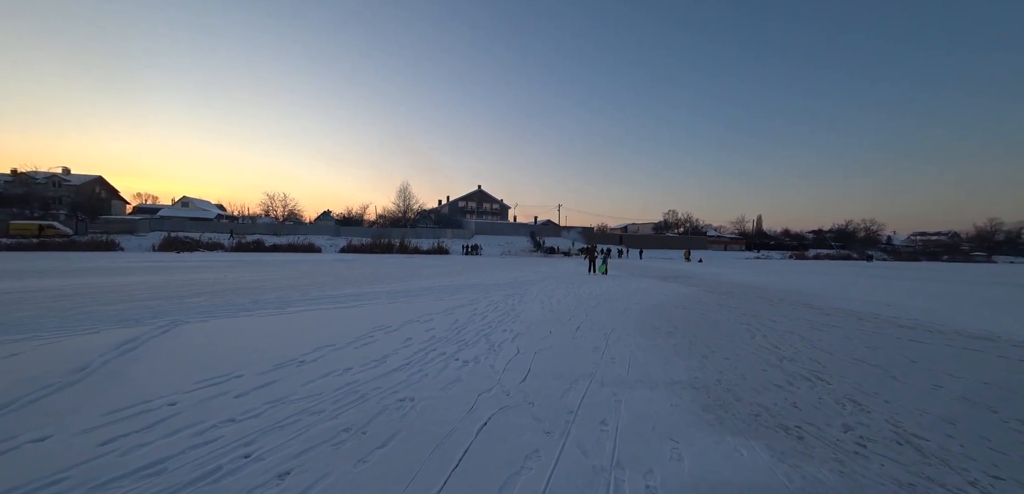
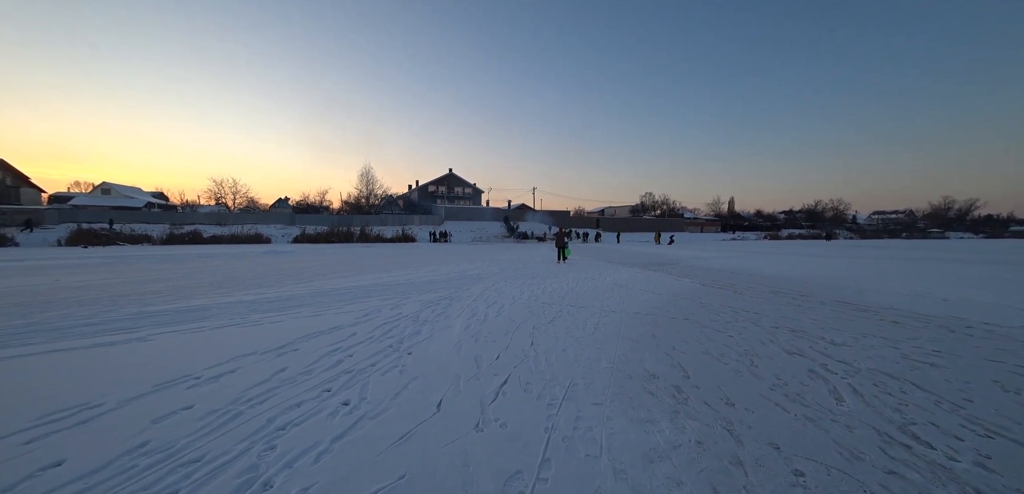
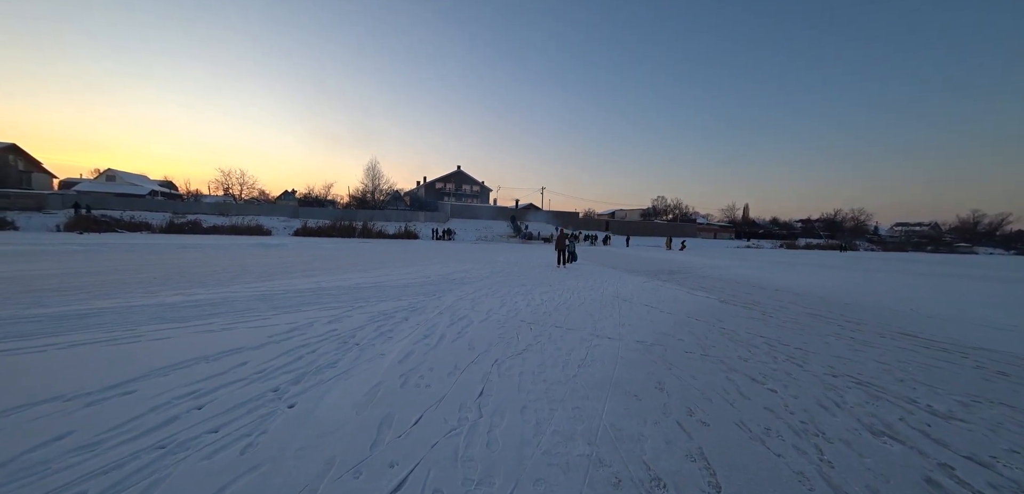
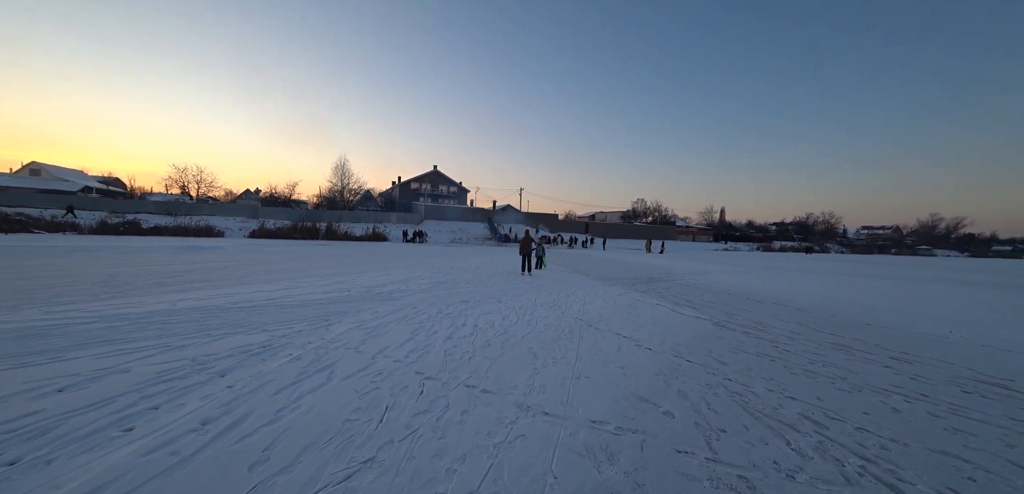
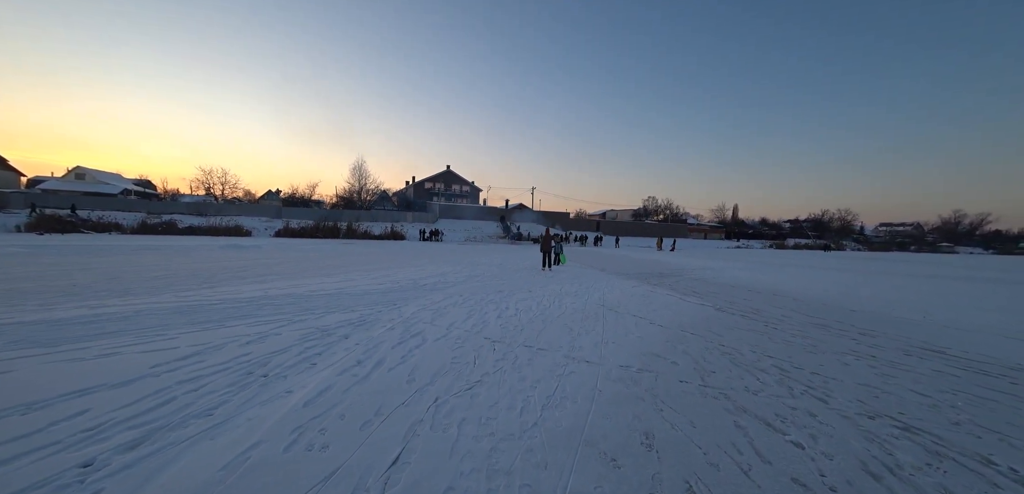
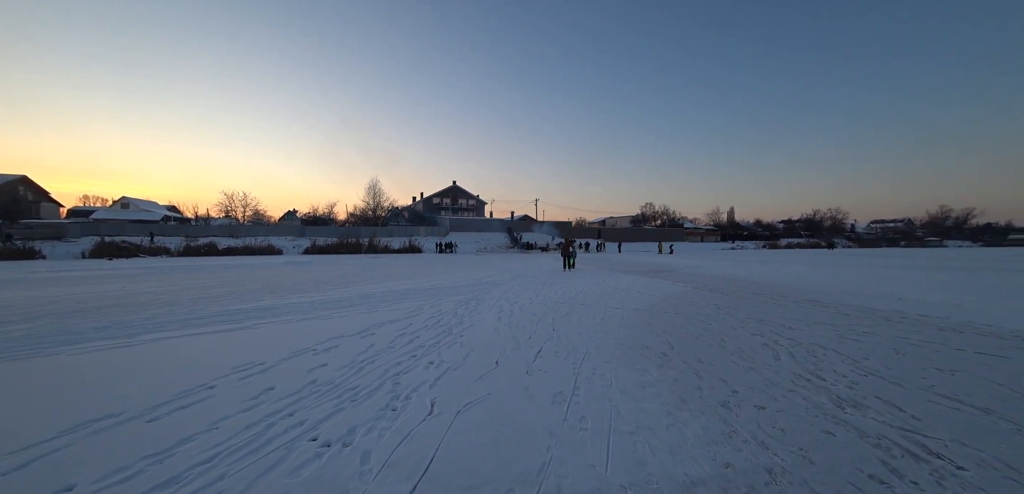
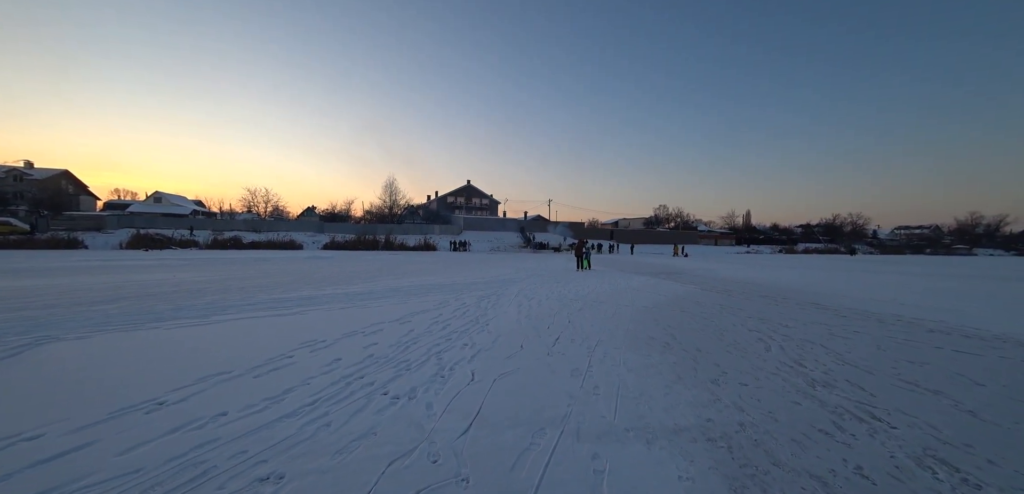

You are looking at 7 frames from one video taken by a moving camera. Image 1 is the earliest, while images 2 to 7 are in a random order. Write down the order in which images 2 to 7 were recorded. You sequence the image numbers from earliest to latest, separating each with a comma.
7, 6, 2, 3, 5, 4
